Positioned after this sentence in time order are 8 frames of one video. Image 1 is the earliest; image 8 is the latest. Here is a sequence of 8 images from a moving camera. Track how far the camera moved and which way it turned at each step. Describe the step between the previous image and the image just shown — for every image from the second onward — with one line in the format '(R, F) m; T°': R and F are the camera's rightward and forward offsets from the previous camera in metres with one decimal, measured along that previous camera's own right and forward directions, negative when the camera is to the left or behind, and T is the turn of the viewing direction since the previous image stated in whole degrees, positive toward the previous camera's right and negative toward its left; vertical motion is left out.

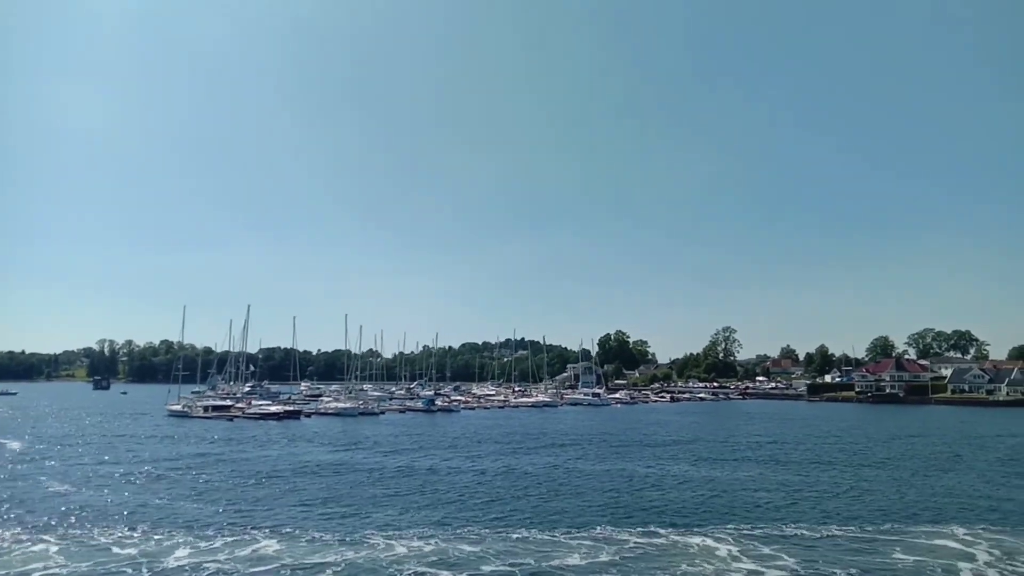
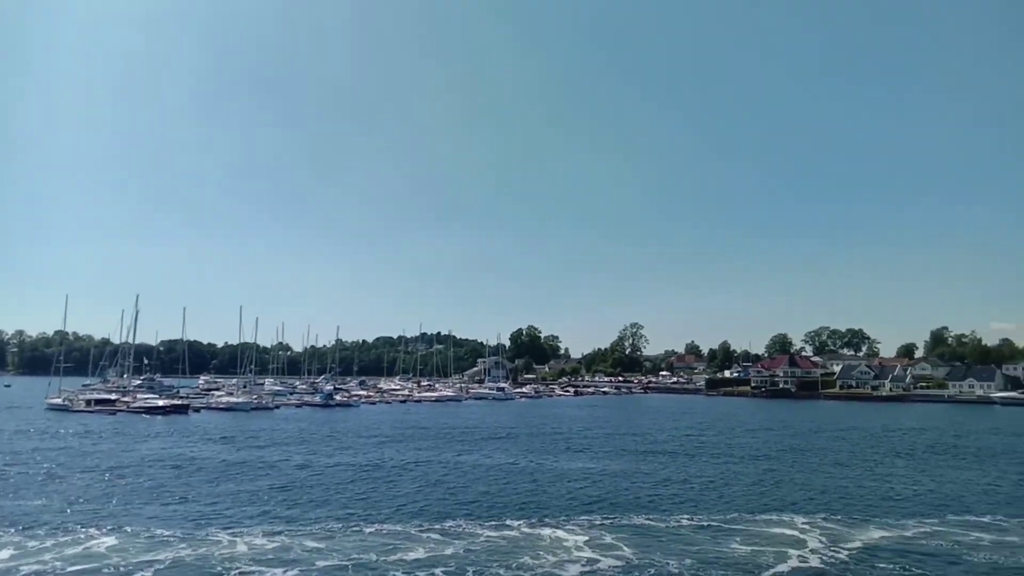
(+6.9, +0.5) m; +4°
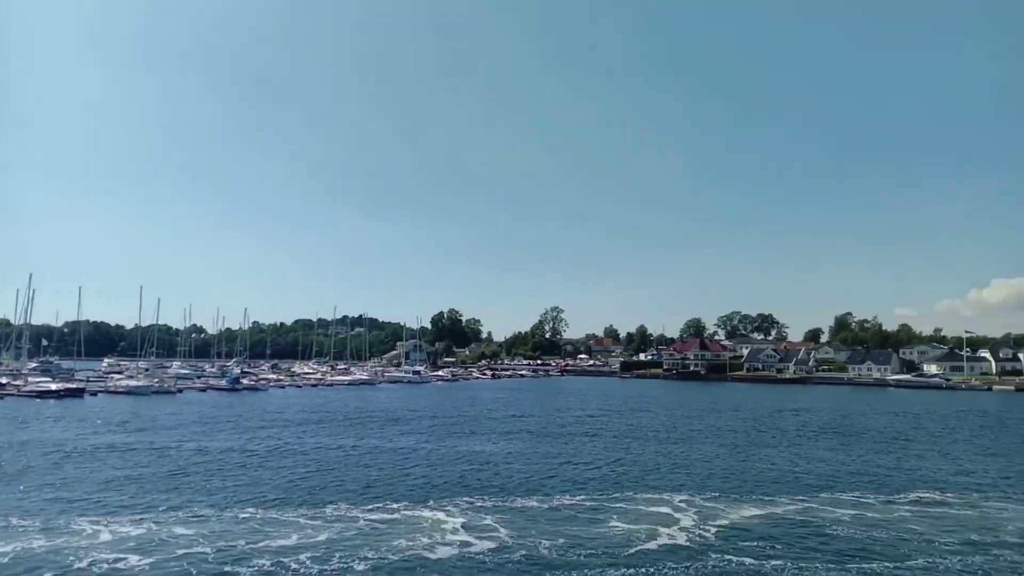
(+4.6, +0.3) m; +4°
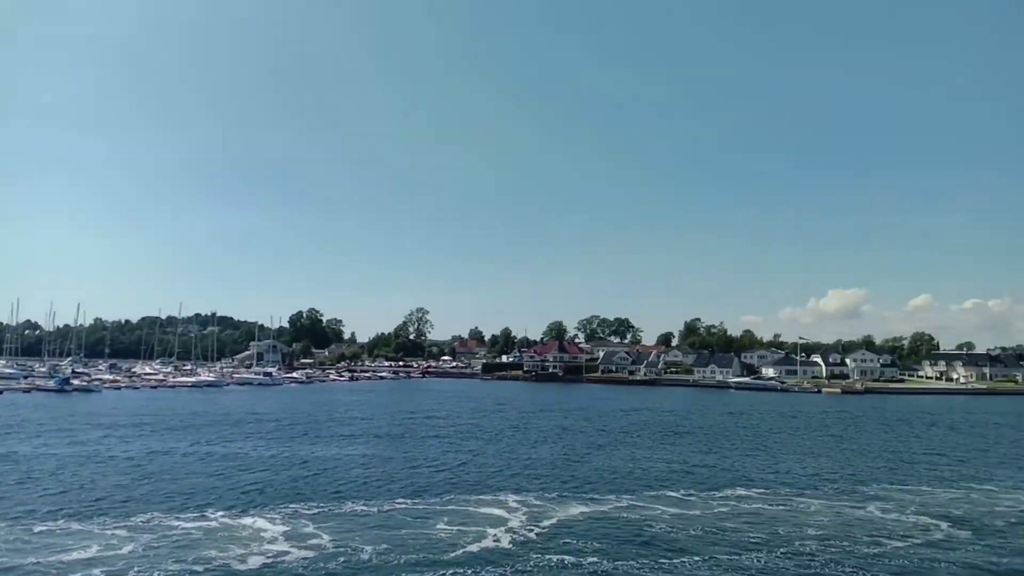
(+3.6, -0.1) m; +10°
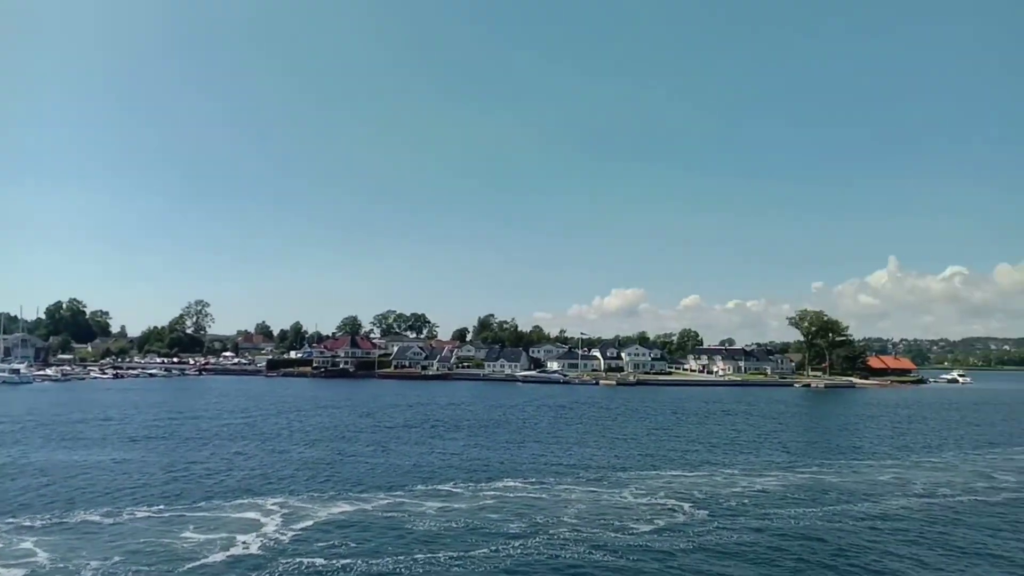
(+0.9, +0.8) m; +17°
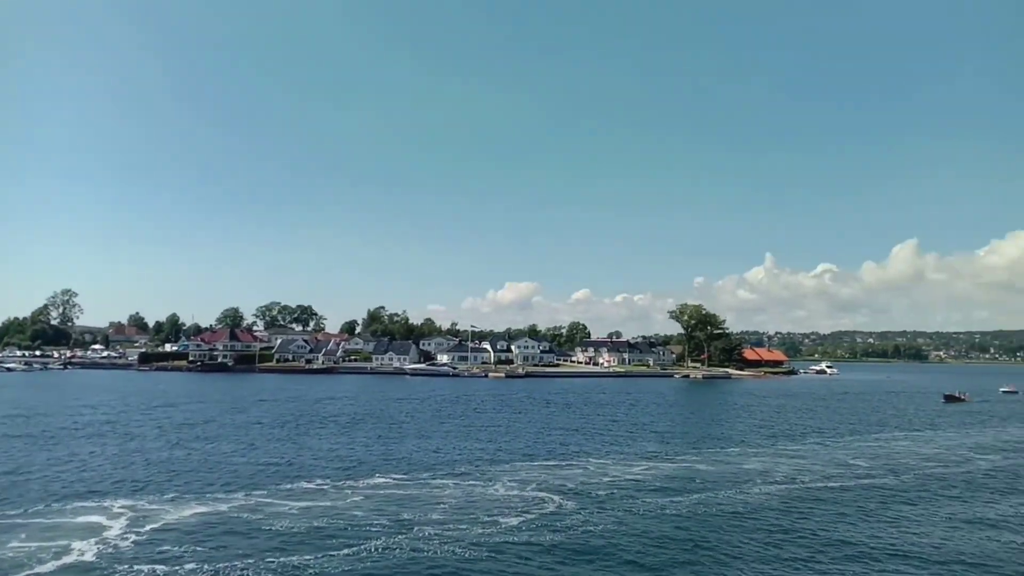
(+0.6, +0.4) m; +9°
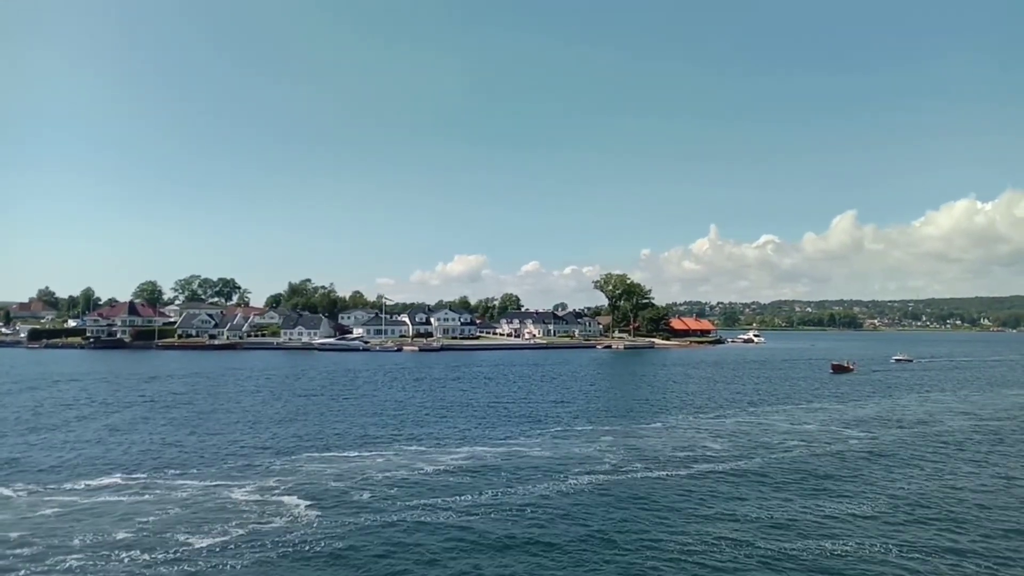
(+4.2, +3.2) m; +4°
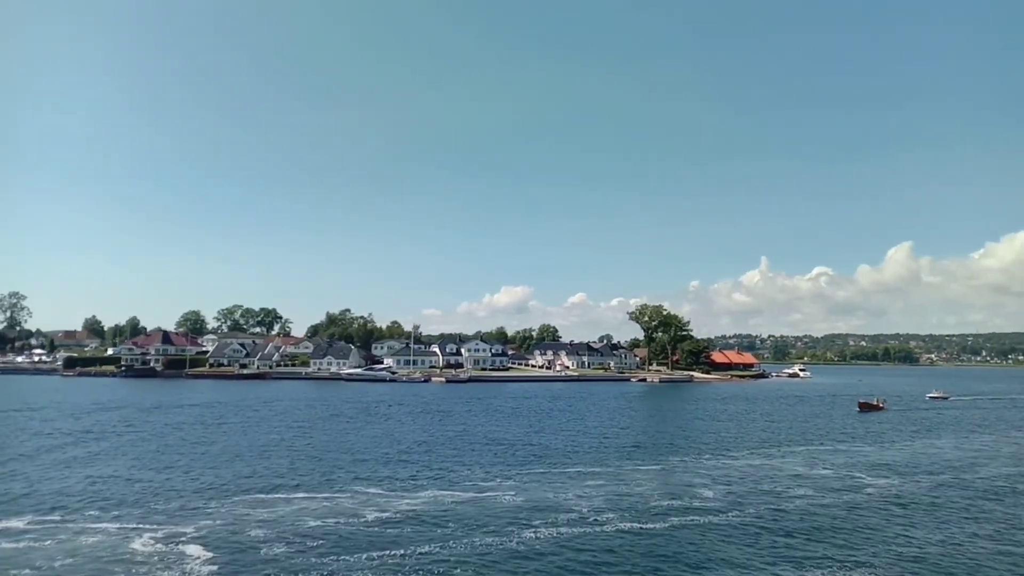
(+2.0, +1.7) m; -4°
